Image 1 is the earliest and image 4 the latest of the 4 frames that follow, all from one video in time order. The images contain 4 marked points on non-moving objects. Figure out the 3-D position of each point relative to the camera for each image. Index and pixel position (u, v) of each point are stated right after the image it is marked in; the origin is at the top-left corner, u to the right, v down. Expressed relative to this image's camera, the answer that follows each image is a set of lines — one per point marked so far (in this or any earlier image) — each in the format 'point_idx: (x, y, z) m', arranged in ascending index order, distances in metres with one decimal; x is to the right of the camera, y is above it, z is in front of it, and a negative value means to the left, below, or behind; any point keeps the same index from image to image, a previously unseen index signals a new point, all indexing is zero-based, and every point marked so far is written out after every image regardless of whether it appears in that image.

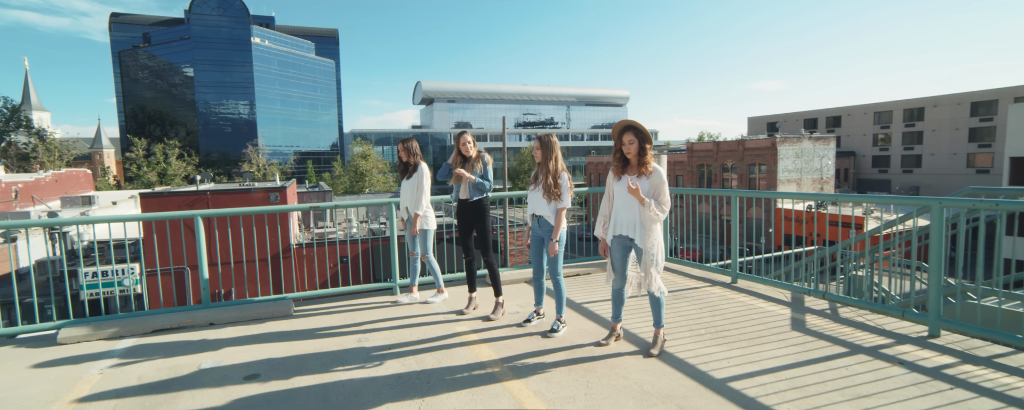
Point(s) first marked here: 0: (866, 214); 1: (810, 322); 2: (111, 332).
0: (+4.2, -0.1, +5.5) m
1: (+2.6, -1.0, +3.9) m
2: (-3.4, -1.1, +3.9) m
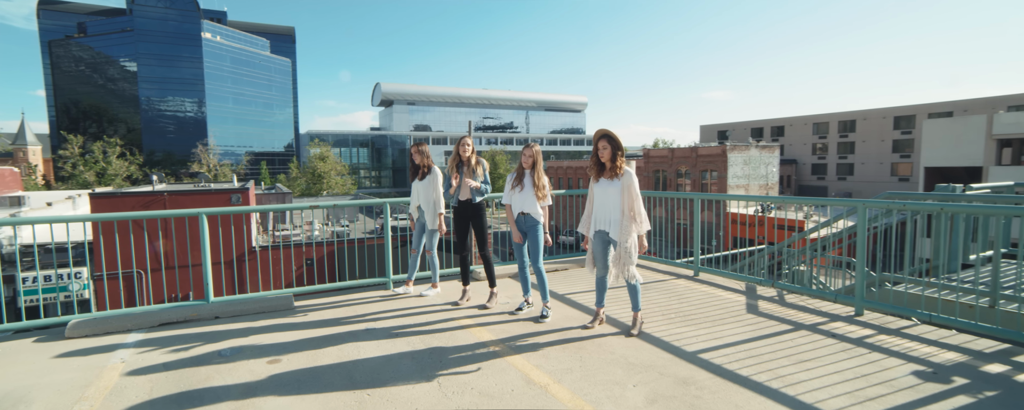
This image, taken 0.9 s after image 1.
0: (+4.0, -0.2, +6.2) m
1: (+2.5, -1.0, +4.6) m
2: (-3.4, -1.1, +4.0) m
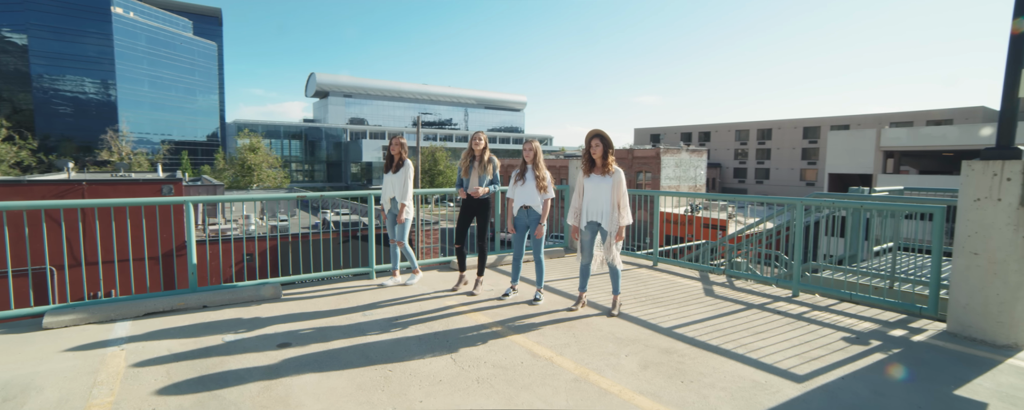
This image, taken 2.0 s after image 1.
0: (+3.6, -0.1, +7.1) m
1: (+2.3, -1.0, +5.2) m
2: (-3.5, -0.9, +3.9) m
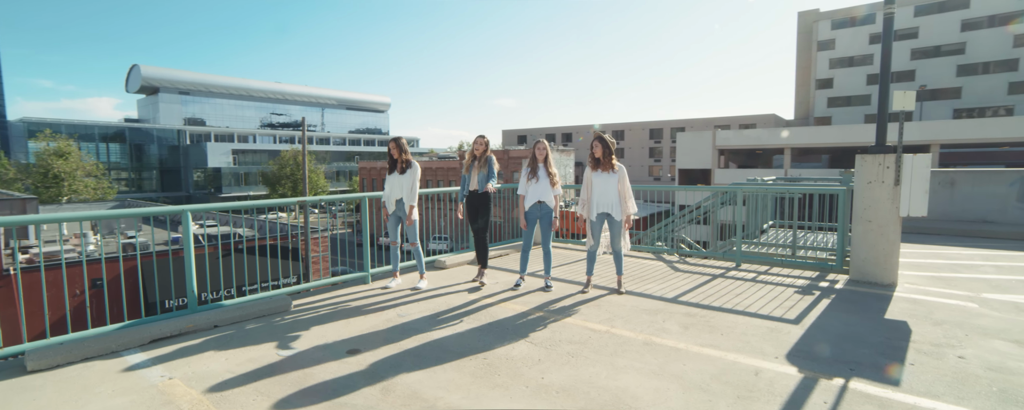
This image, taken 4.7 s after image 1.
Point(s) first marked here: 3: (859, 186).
0: (+2.9, 0.0, +8.3) m
1: (+2.2, -0.8, +6.2) m
2: (-3.0, -1.0, +3.3) m
3: (+4.0, +0.2, +5.3) m
